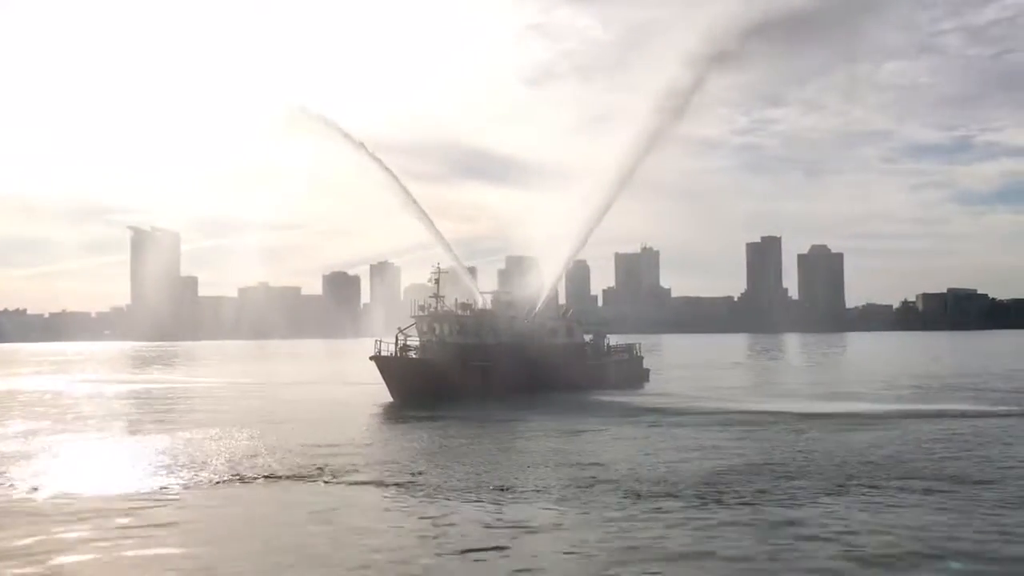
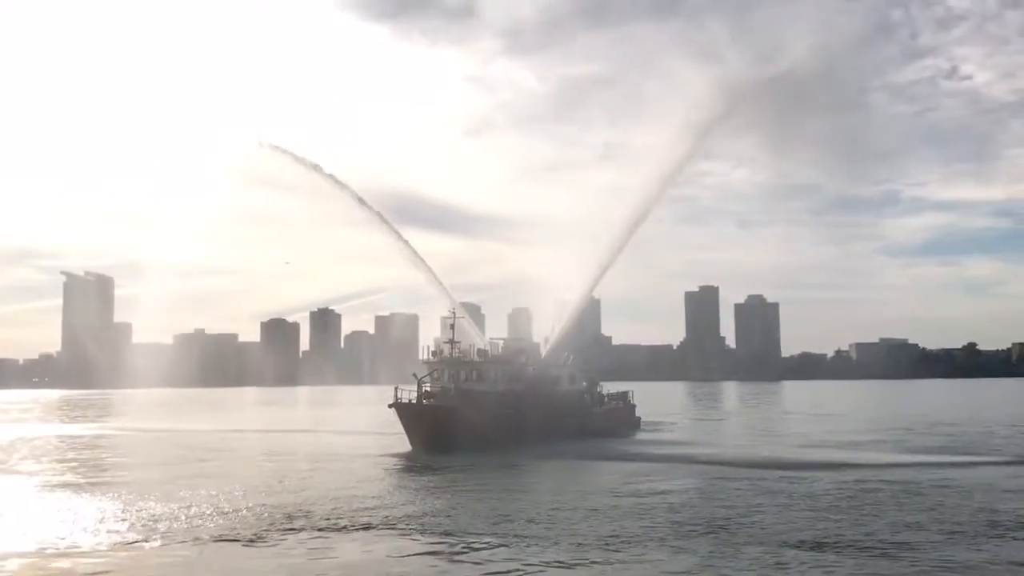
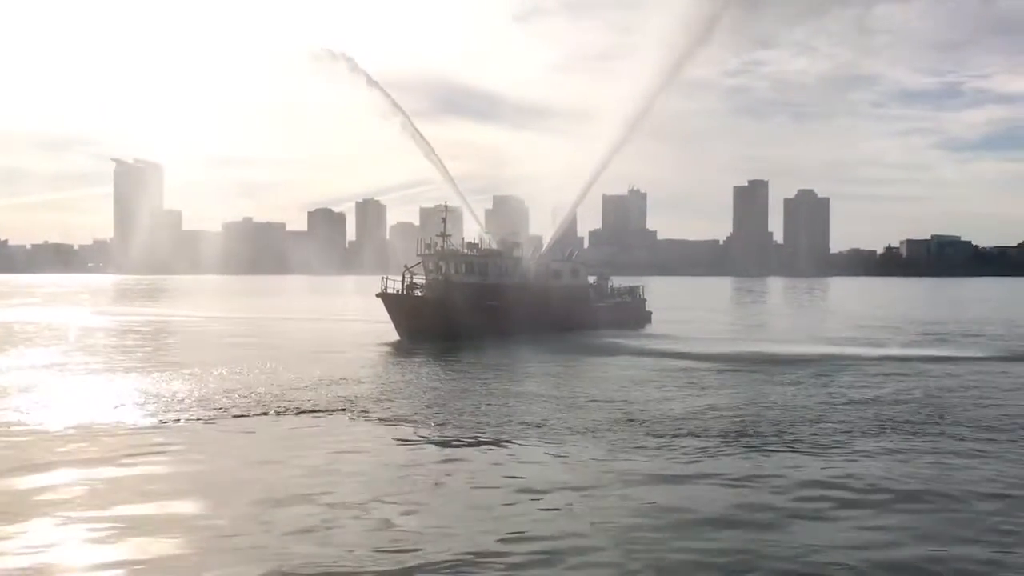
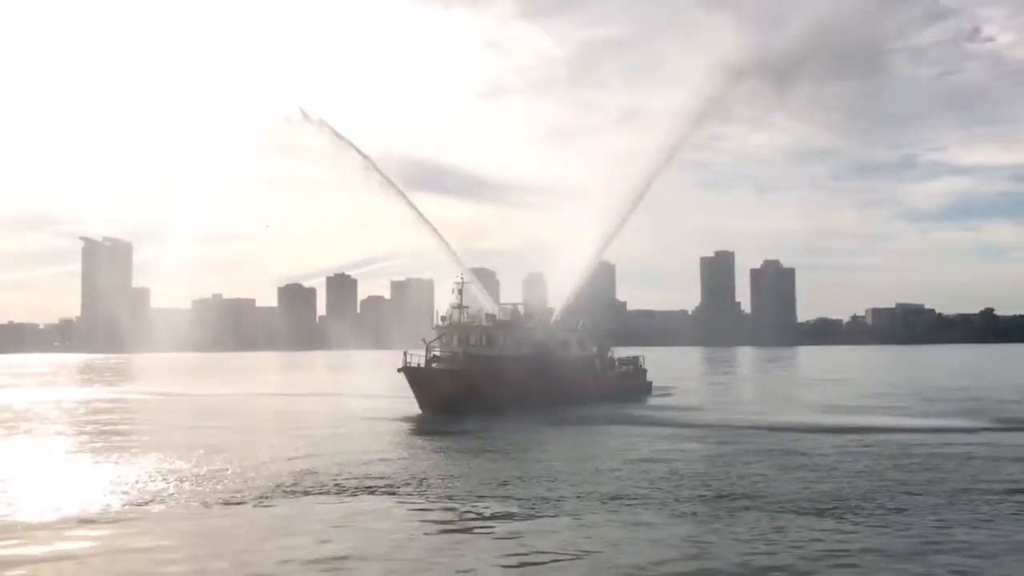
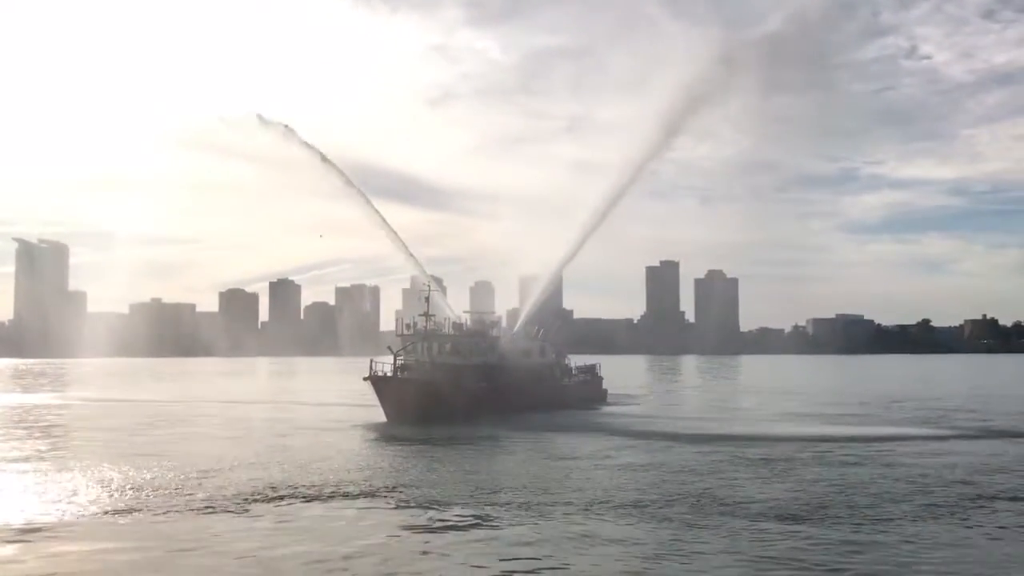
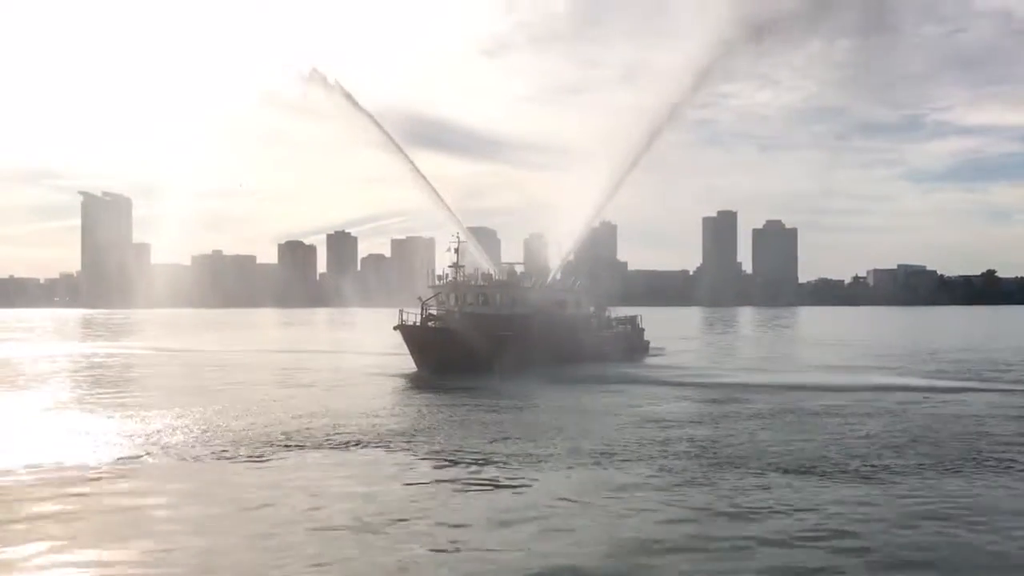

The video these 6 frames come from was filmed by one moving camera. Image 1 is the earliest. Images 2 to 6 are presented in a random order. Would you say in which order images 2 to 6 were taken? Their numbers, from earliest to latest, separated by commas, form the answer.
3, 6, 4, 2, 5
